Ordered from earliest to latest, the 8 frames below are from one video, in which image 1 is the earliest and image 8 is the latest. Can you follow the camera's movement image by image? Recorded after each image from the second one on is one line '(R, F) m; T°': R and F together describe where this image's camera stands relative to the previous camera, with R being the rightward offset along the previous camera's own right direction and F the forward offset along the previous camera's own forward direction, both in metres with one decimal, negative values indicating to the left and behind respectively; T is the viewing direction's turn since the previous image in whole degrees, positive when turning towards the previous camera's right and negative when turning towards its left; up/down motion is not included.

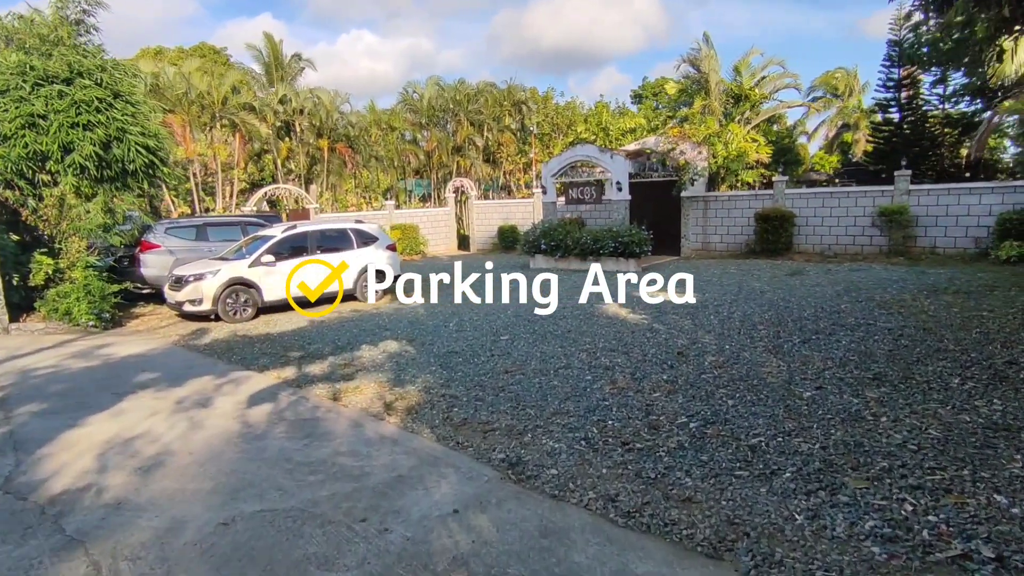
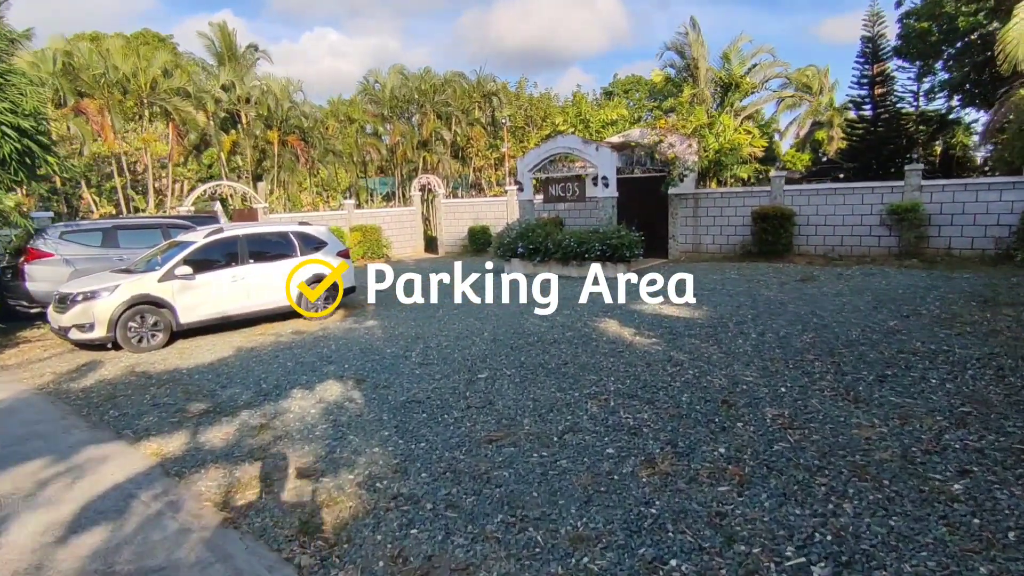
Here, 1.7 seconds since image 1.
(-0.1, +1.7) m; +3°
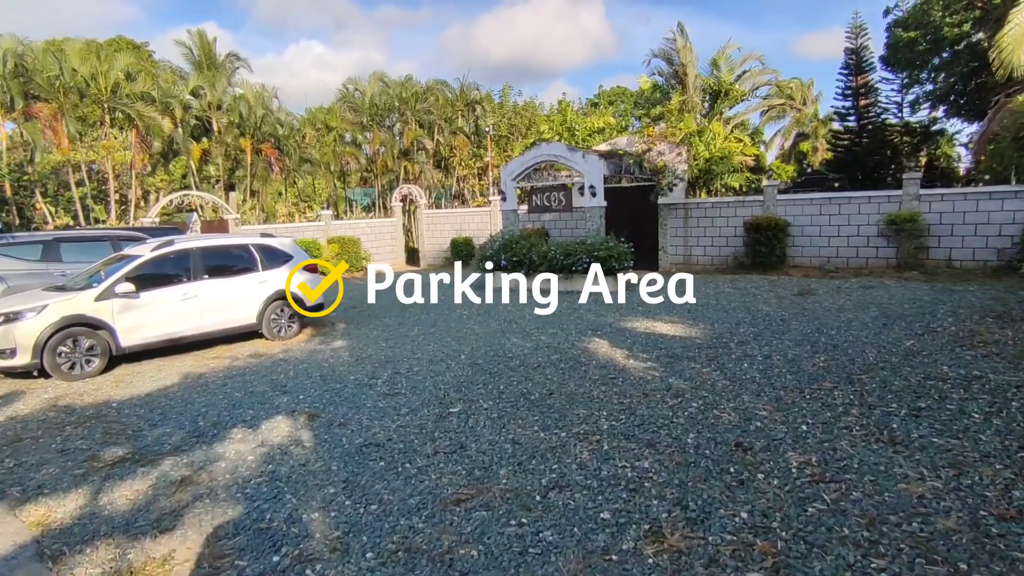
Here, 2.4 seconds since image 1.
(+0.1, +0.7) m; +1°
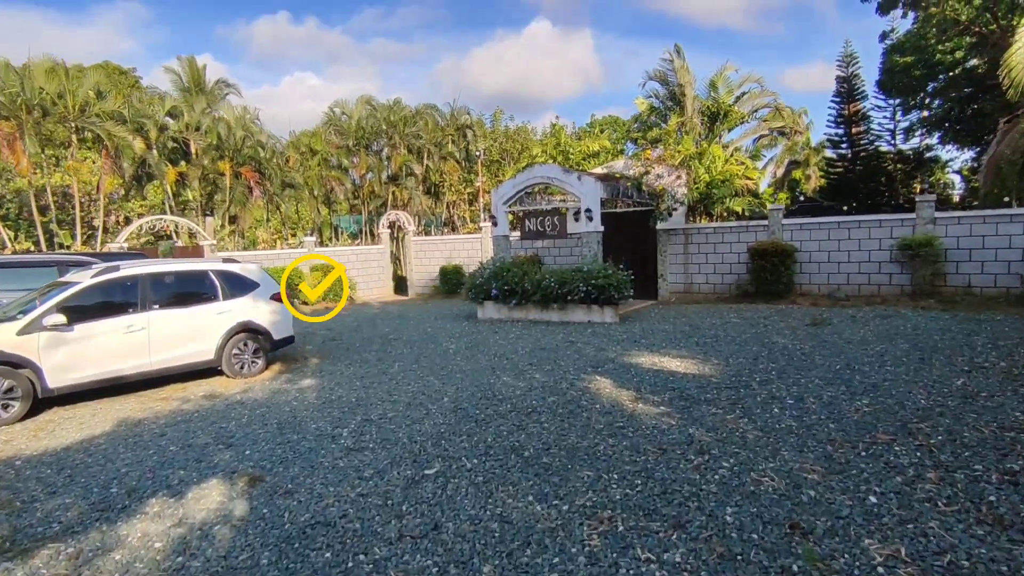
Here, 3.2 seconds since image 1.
(0.0, +0.9) m; +1°
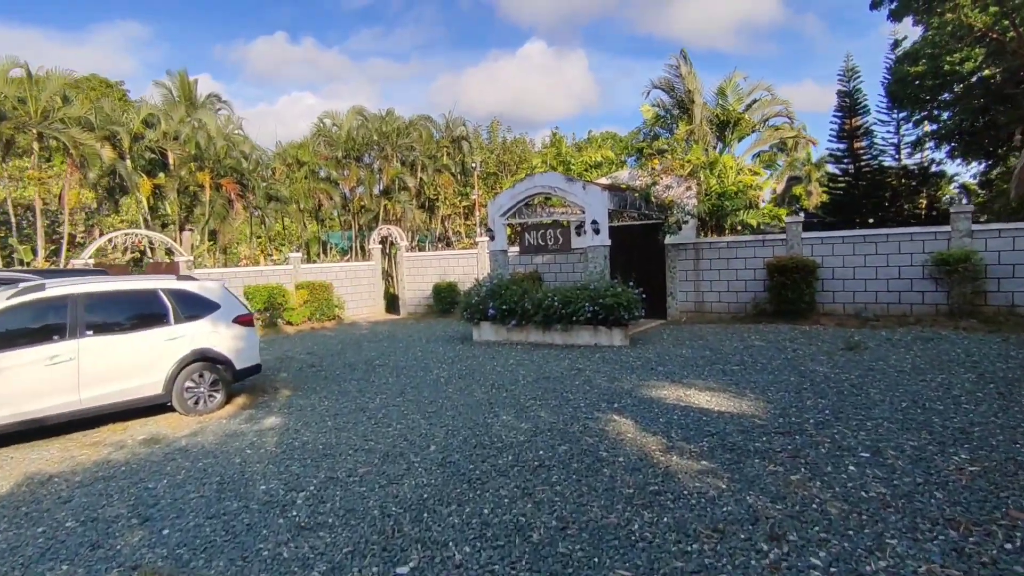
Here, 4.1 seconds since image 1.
(0.0, +1.1) m; 0°
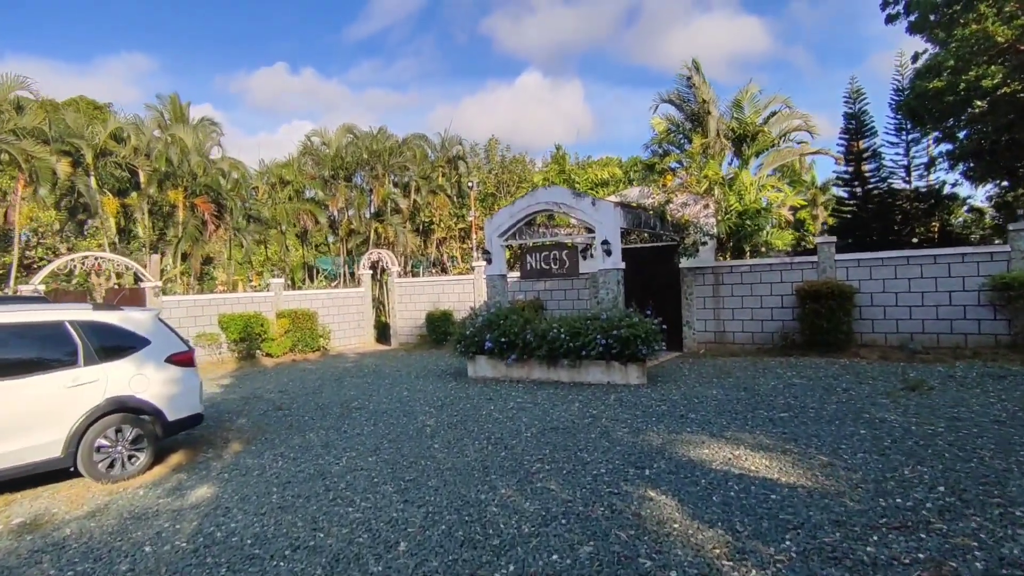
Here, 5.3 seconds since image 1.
(0.0, +1.4) m; 0°
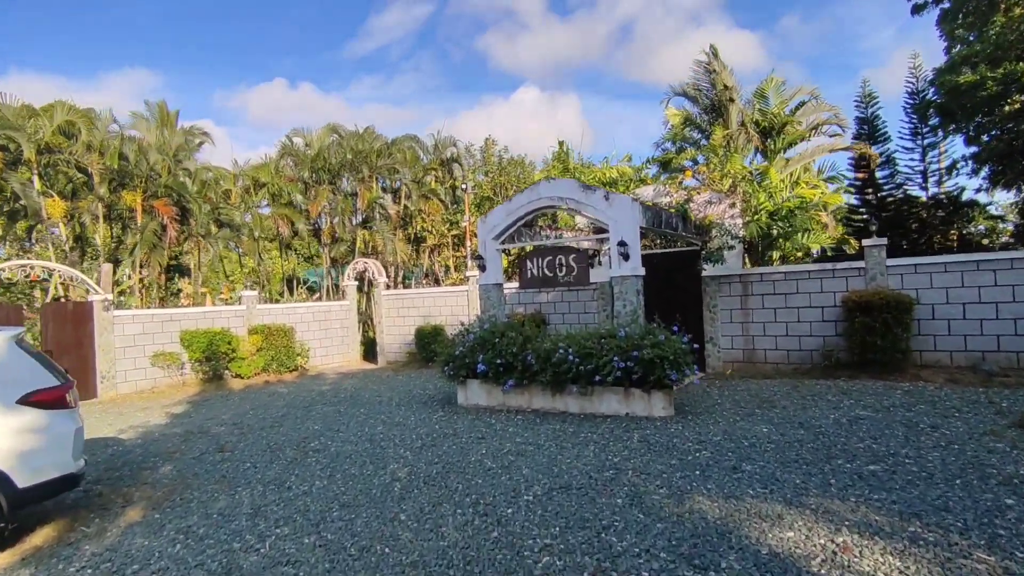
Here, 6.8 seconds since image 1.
(0.0, +1.6) m; 0°
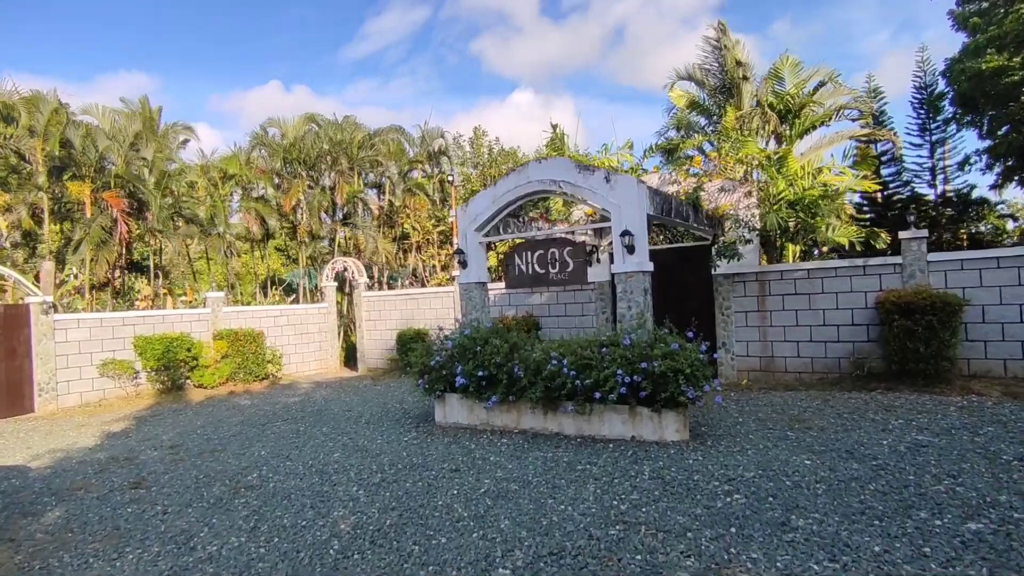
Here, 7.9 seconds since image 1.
(+0.1, +1.3) m; 0°
